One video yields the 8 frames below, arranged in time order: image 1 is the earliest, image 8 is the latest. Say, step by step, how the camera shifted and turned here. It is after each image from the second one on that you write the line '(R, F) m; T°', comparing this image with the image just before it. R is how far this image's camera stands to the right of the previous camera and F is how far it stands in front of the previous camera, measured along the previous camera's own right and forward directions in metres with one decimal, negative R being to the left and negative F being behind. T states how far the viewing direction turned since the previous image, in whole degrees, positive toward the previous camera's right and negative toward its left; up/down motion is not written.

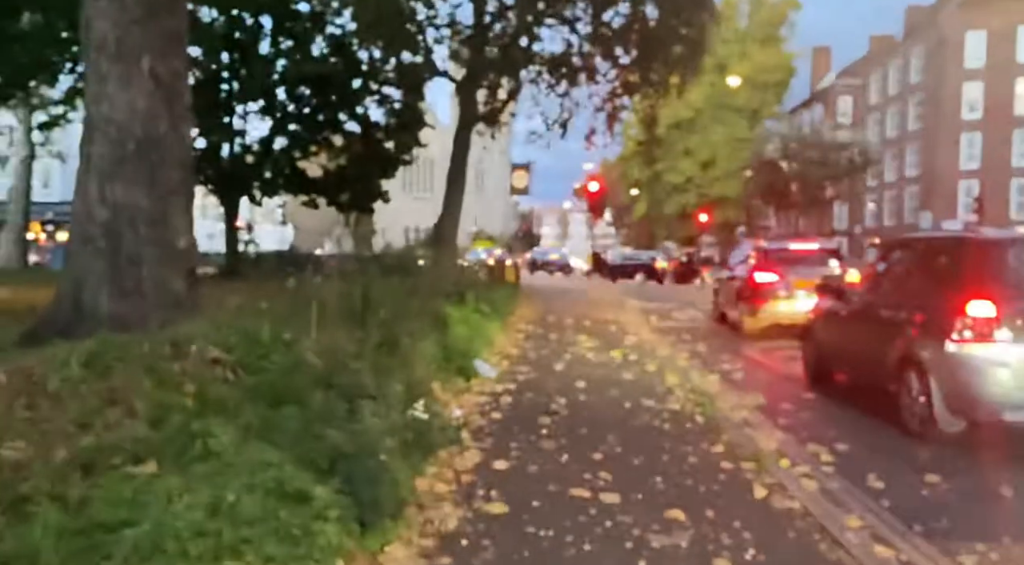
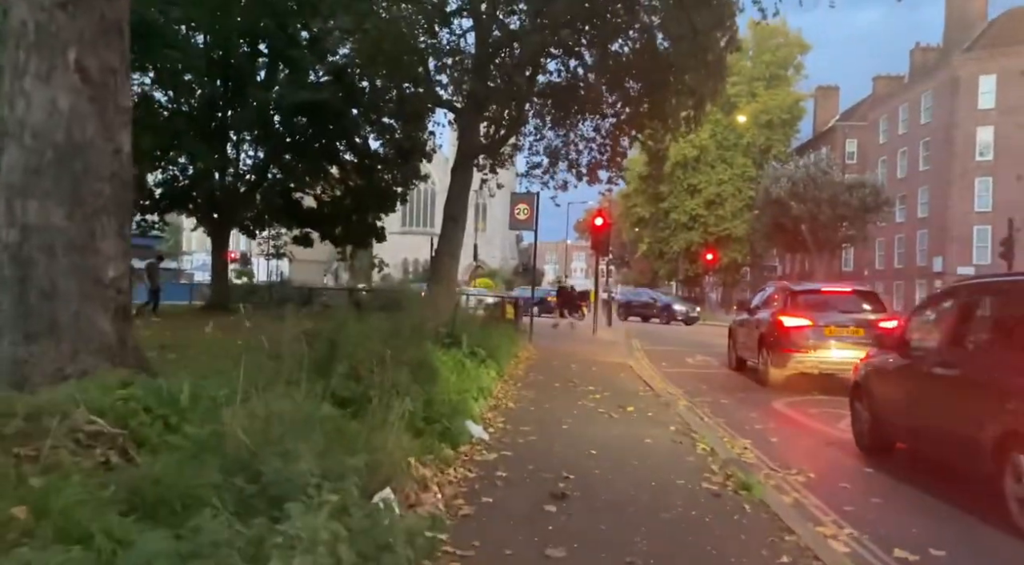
(0.0, +1.2) m; 0°
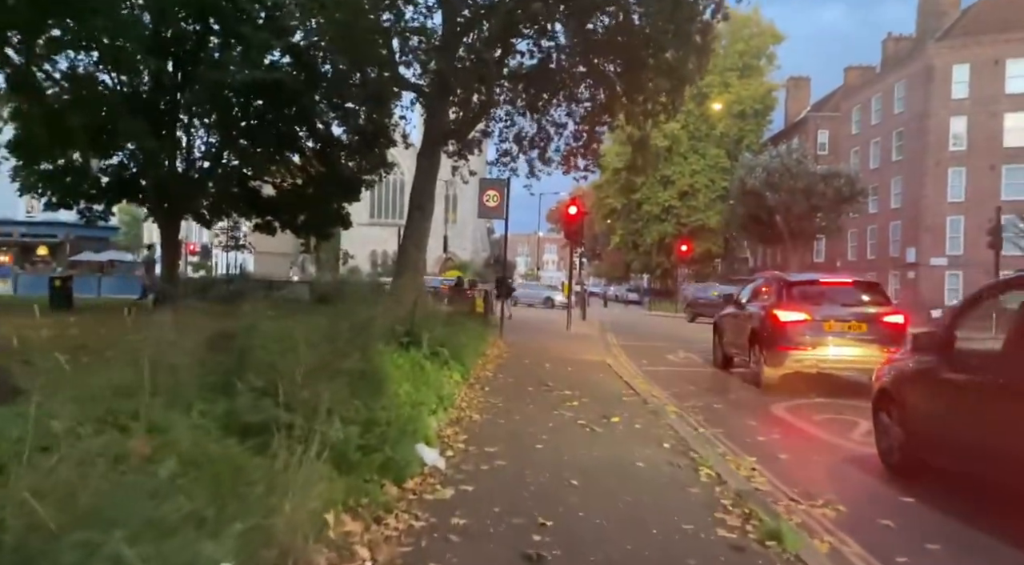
(+0.1, +1.2) m; +2°
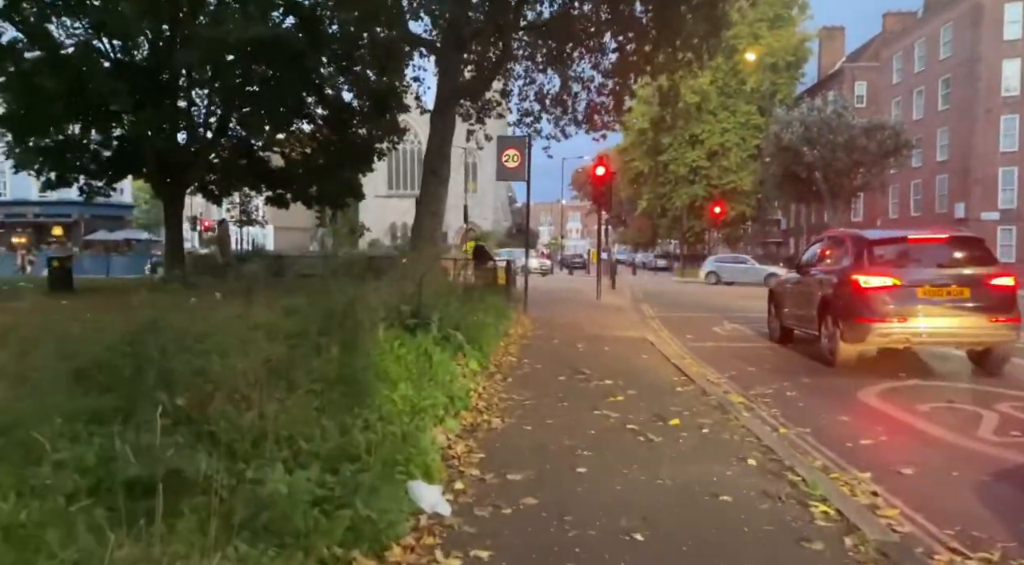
(0.0, +1.6) m; -2°
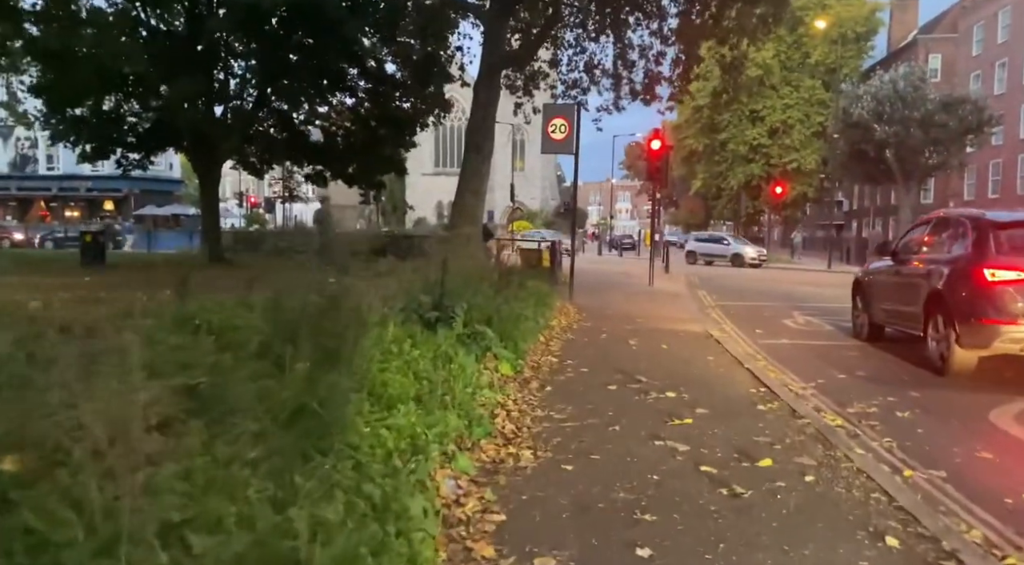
(+0.1, +1.4) m; -3°
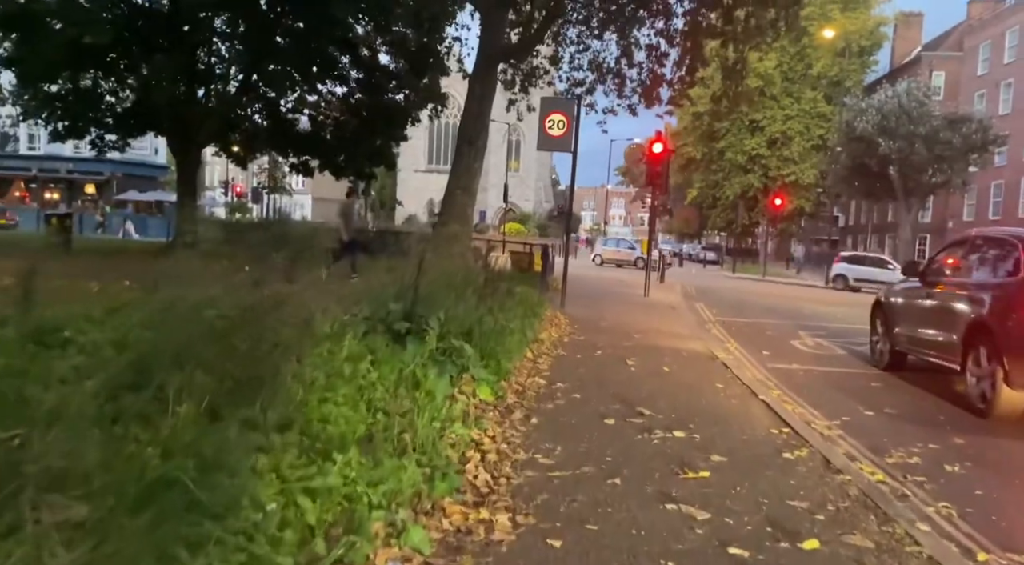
(0.0, +0.9) m; +1°
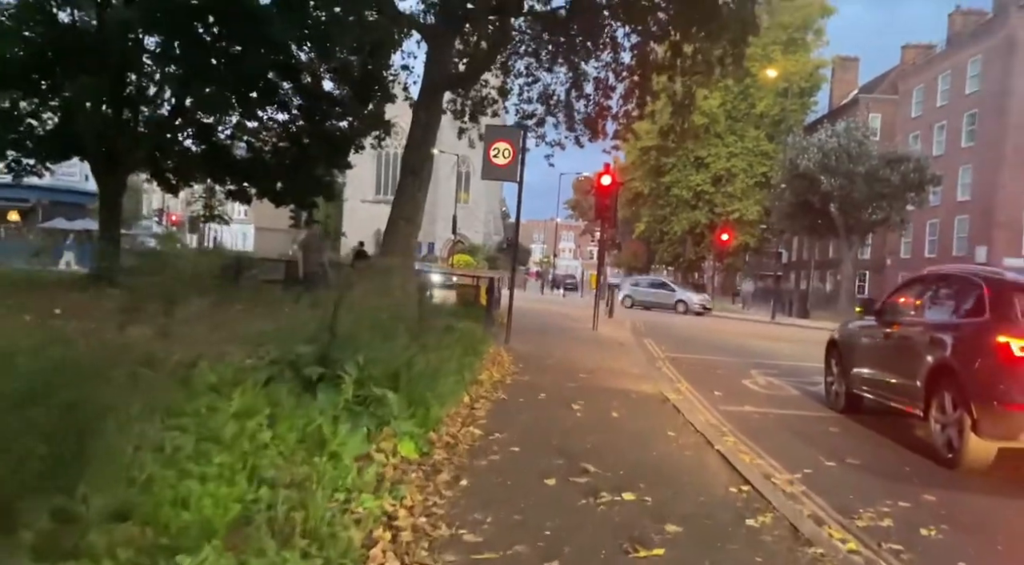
(+0.1, +0.6) m; +4°
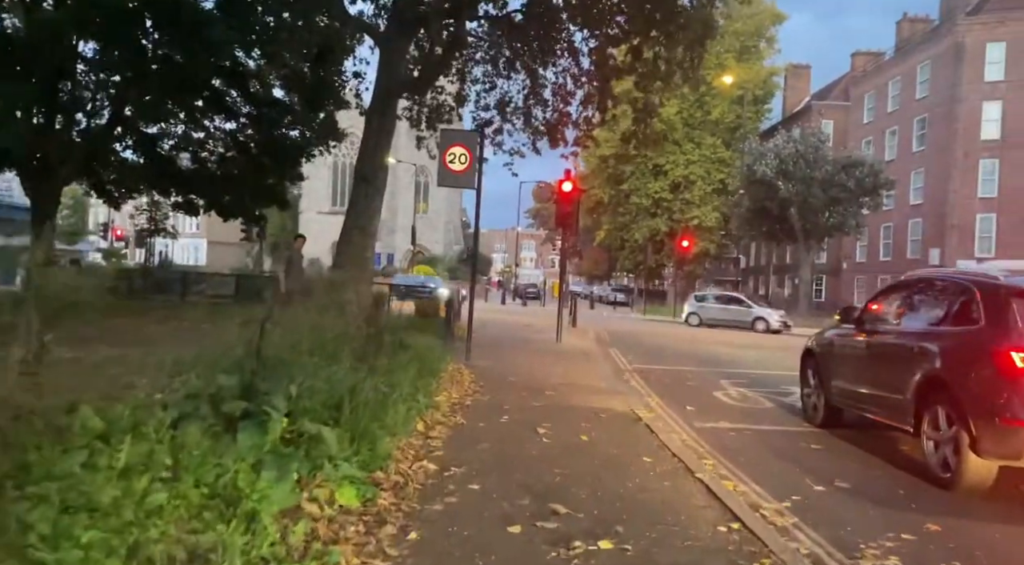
(0.0, +0.6) m; +3°
